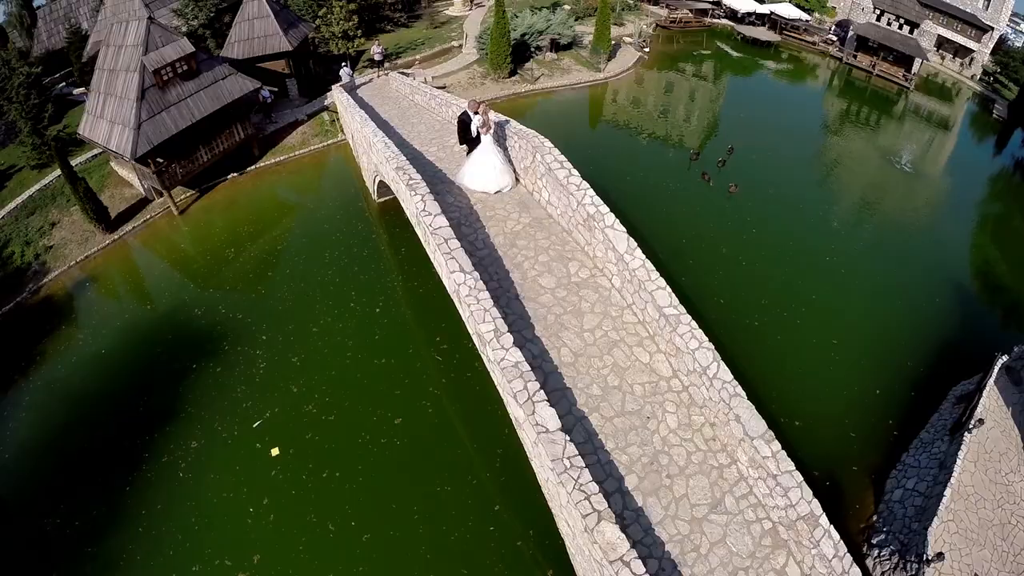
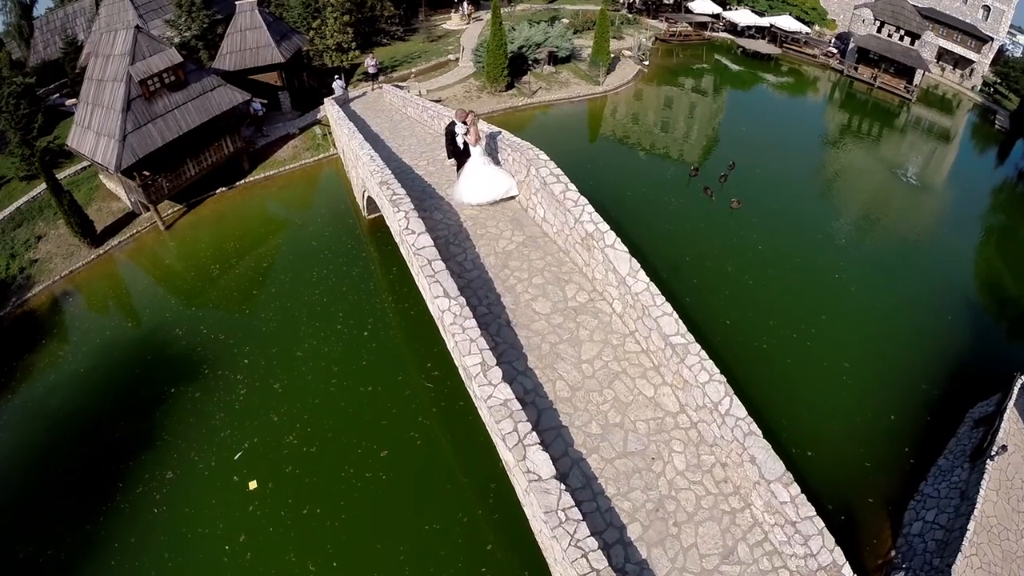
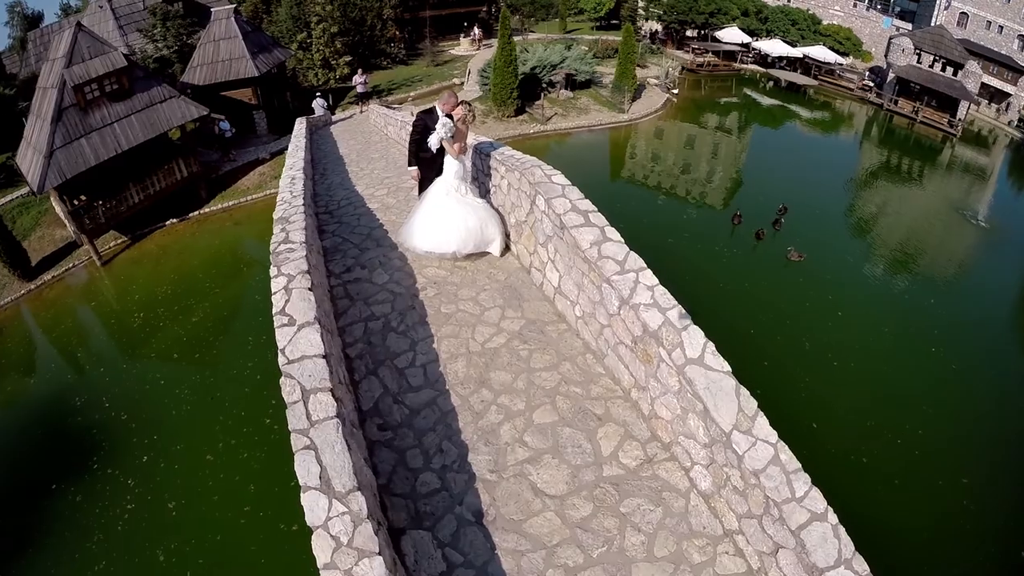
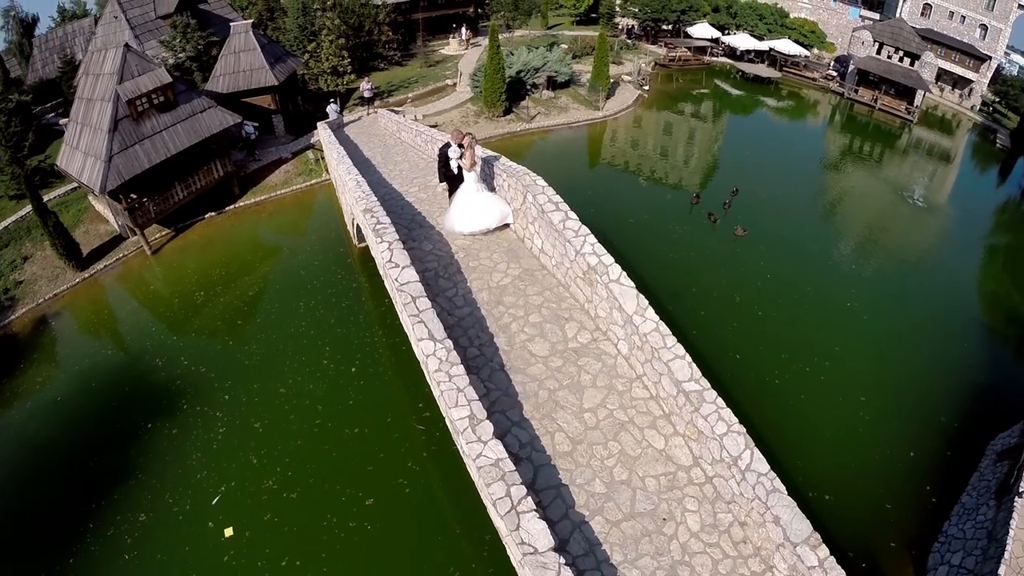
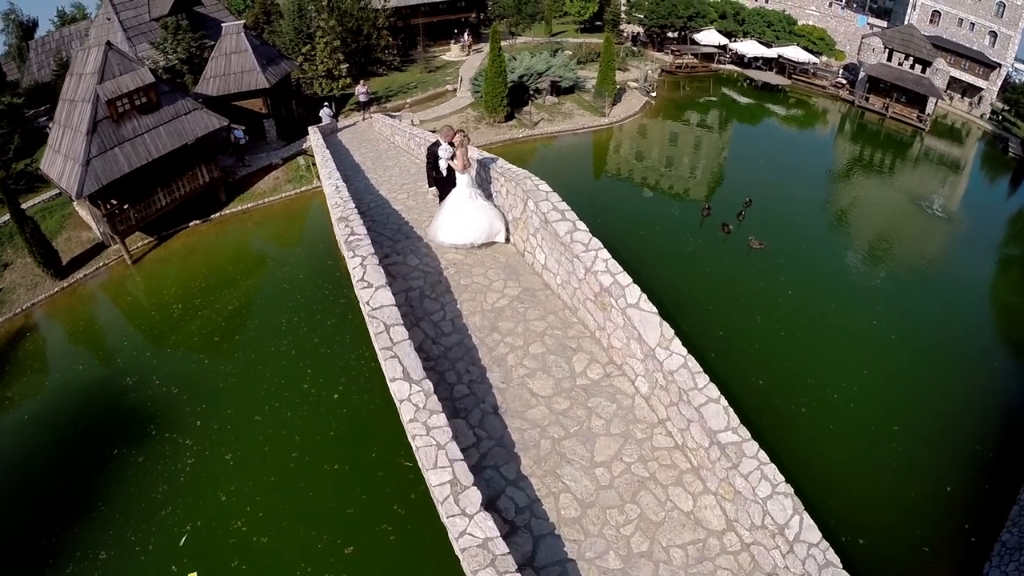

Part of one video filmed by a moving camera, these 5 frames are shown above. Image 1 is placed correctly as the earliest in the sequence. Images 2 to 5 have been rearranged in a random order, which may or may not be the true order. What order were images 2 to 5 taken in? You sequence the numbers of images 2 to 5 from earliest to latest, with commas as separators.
2, 4, 5, 3
